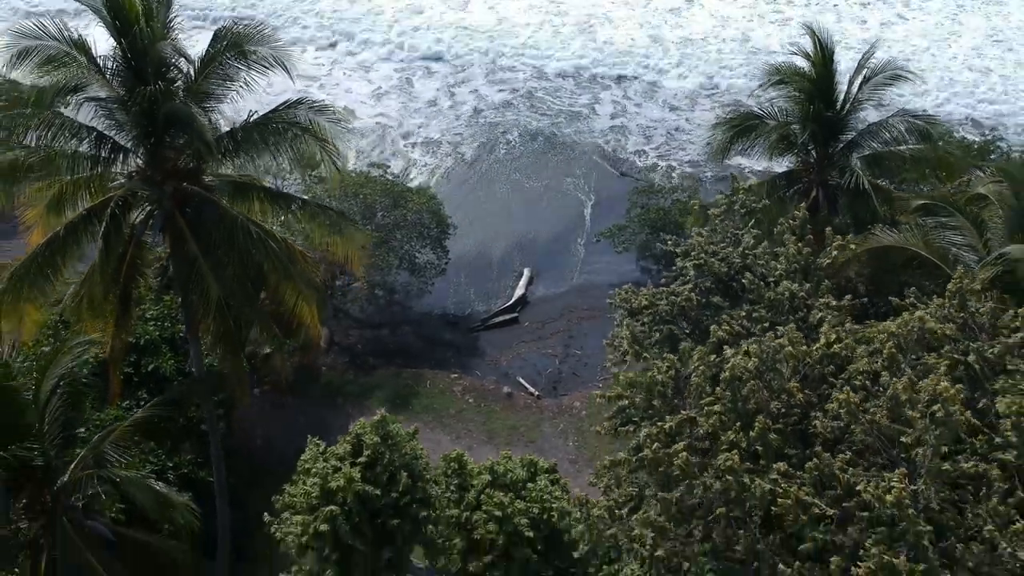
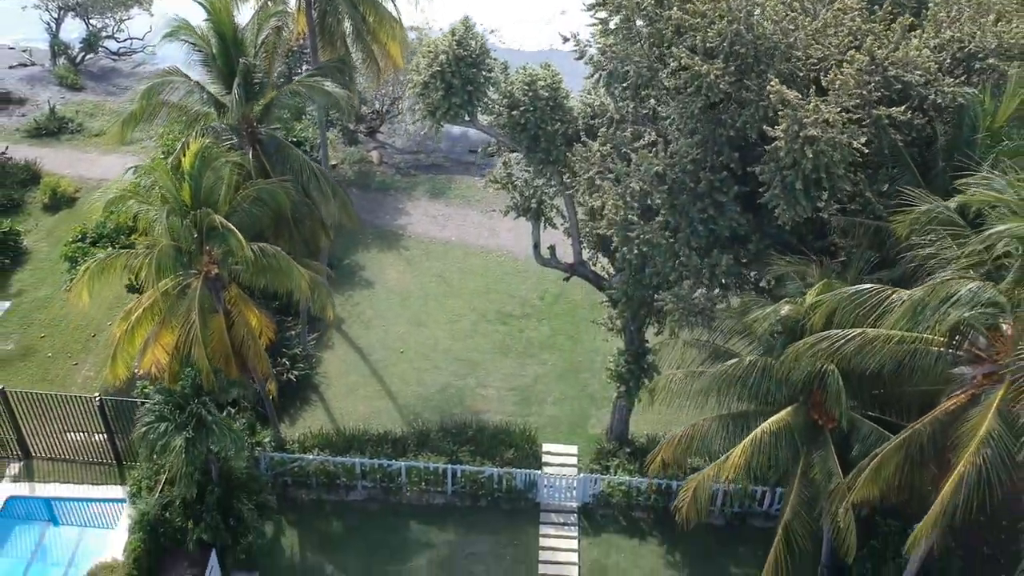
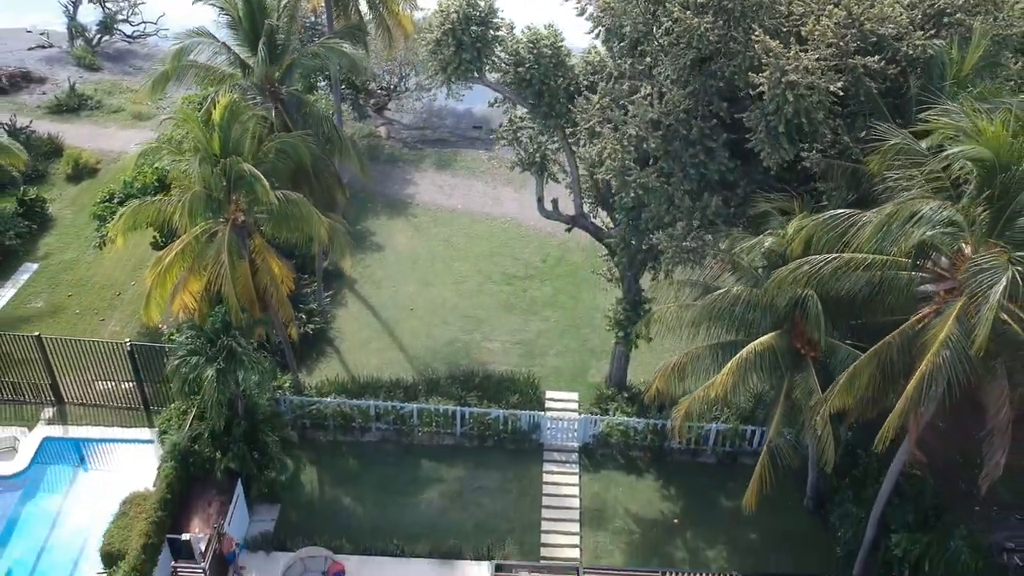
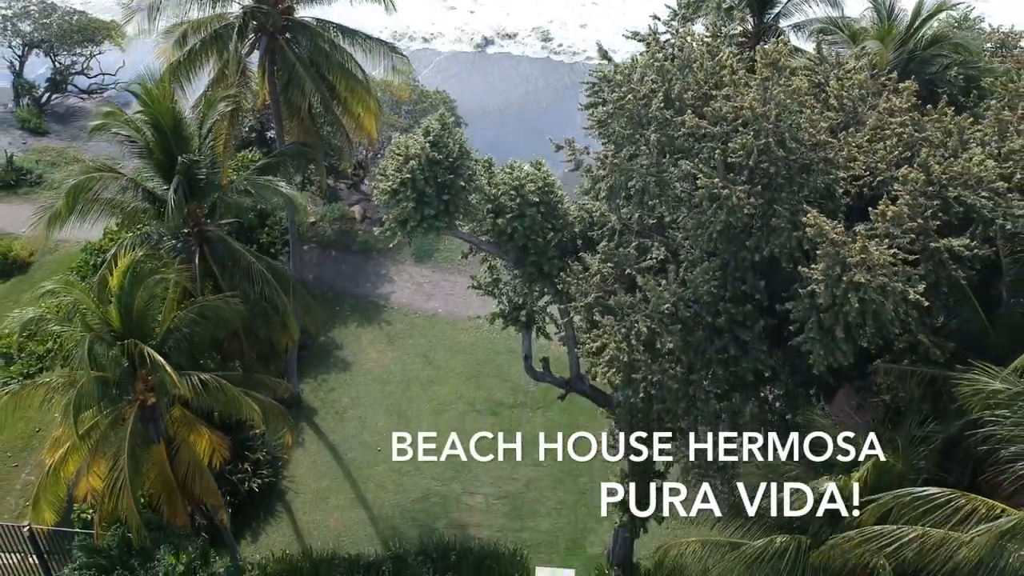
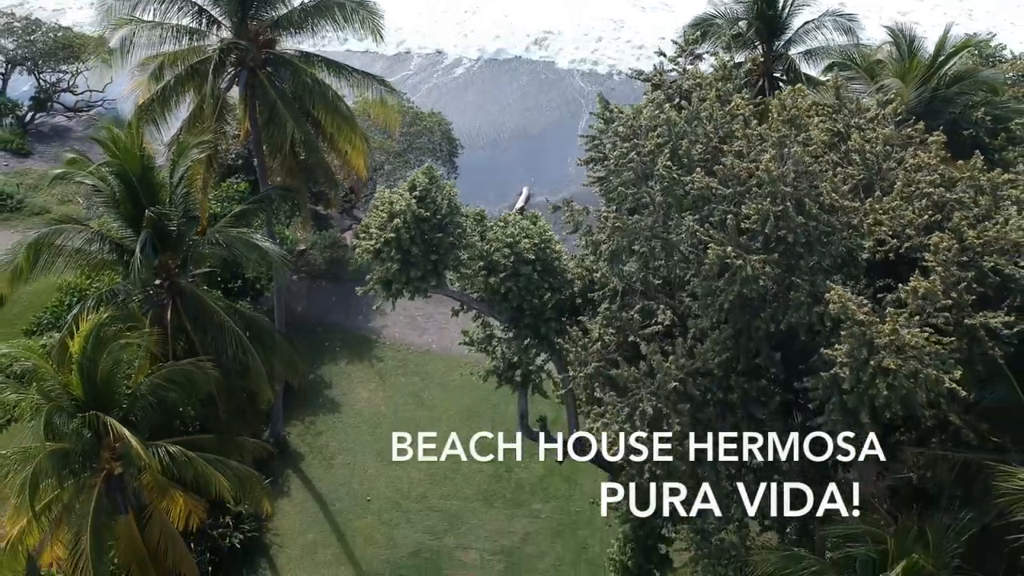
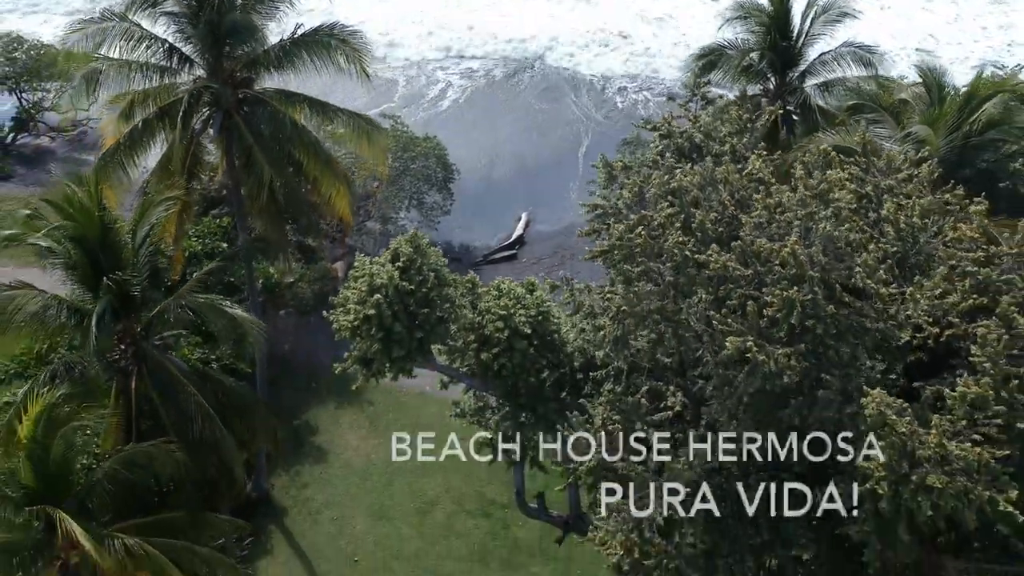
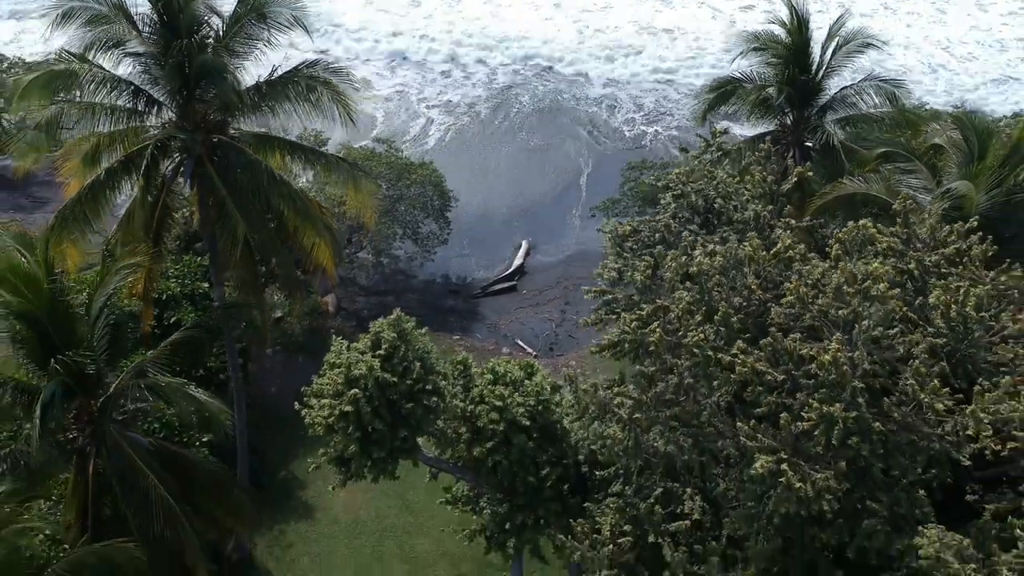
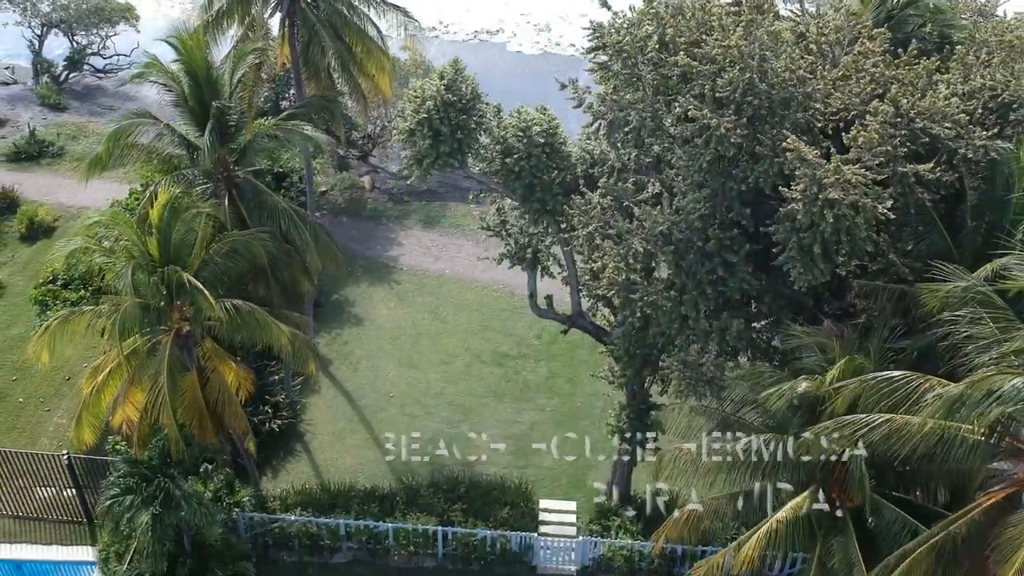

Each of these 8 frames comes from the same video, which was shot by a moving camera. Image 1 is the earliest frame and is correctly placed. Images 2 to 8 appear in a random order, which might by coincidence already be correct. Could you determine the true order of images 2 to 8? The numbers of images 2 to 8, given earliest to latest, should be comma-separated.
7, 6, 5, 4, 8, 2, 3
